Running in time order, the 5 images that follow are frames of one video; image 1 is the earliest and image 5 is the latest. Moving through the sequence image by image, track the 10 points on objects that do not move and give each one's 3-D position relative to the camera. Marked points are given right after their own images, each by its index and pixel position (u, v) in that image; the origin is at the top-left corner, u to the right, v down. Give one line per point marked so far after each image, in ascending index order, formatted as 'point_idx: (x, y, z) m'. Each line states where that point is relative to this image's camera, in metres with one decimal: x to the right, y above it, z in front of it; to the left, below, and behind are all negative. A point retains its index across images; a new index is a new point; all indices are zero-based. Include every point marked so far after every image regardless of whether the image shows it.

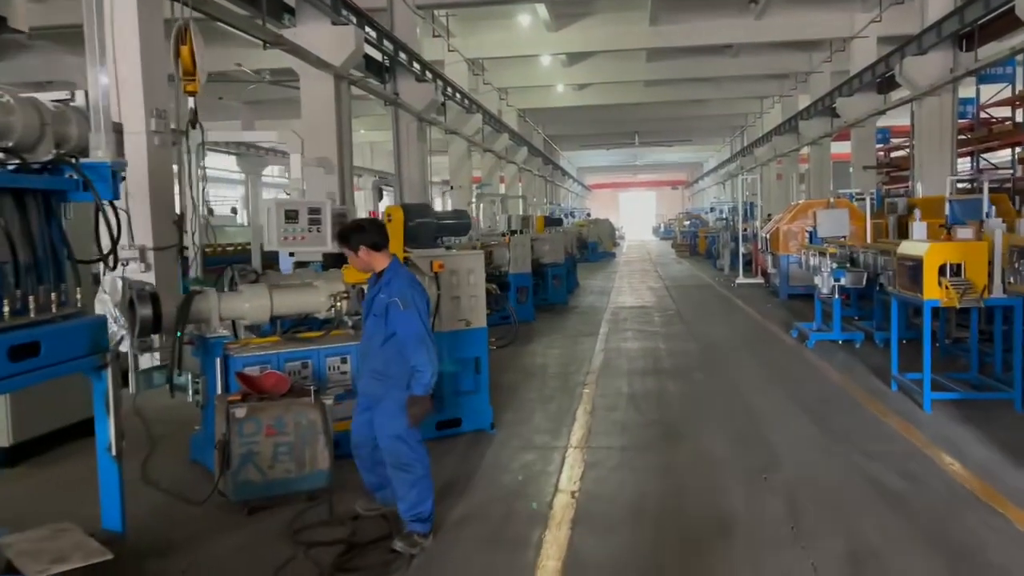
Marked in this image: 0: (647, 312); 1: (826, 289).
0: (+2.0, -0.4, +12.0) m
1: (+3.1, 0.0, +8.2) m
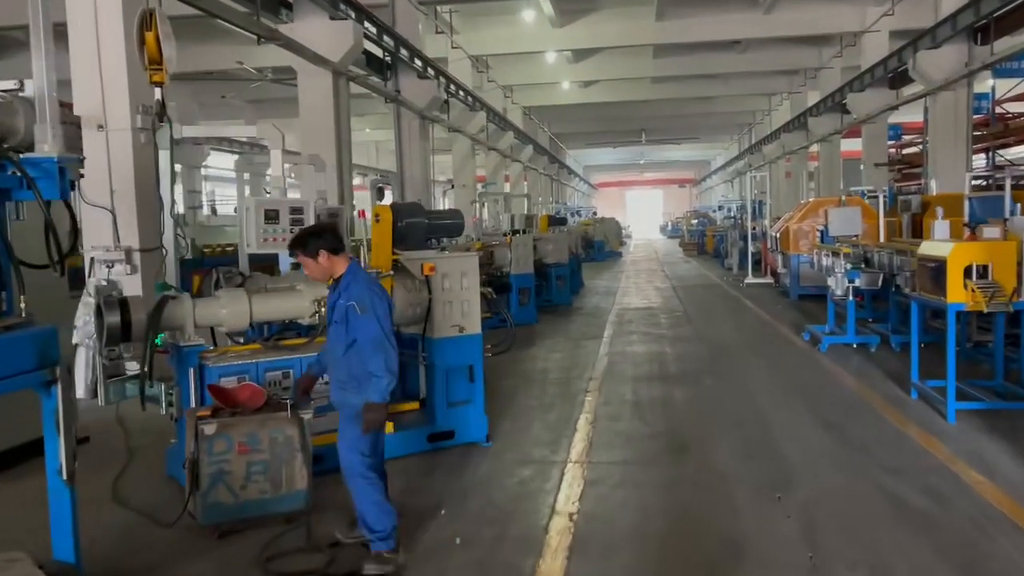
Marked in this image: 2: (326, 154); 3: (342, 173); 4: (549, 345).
0: (+2.0, -0.4, +11.6) m
1: (+3.1, 0.0, +7.9) m
2: (-2.0, +1.5, +9.2) m
3: (-1.8, +1.3, +9.4) m
4: (+0.4, -0.6, +8.9) m
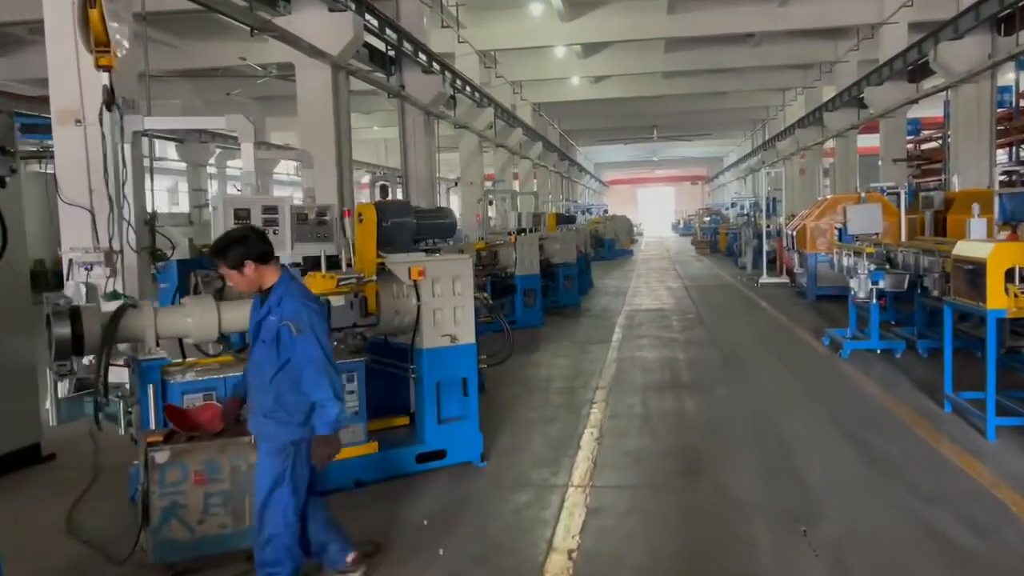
0: (+2.1, -0.4, +11.2) m
1: (+3.2, 0.0, +7.4) m
2: (-2.0, +1.5, +8.8) m
3: (-1.8, +1.3, +9.1) m
4: (+0.4, -0.6, +8.5) m
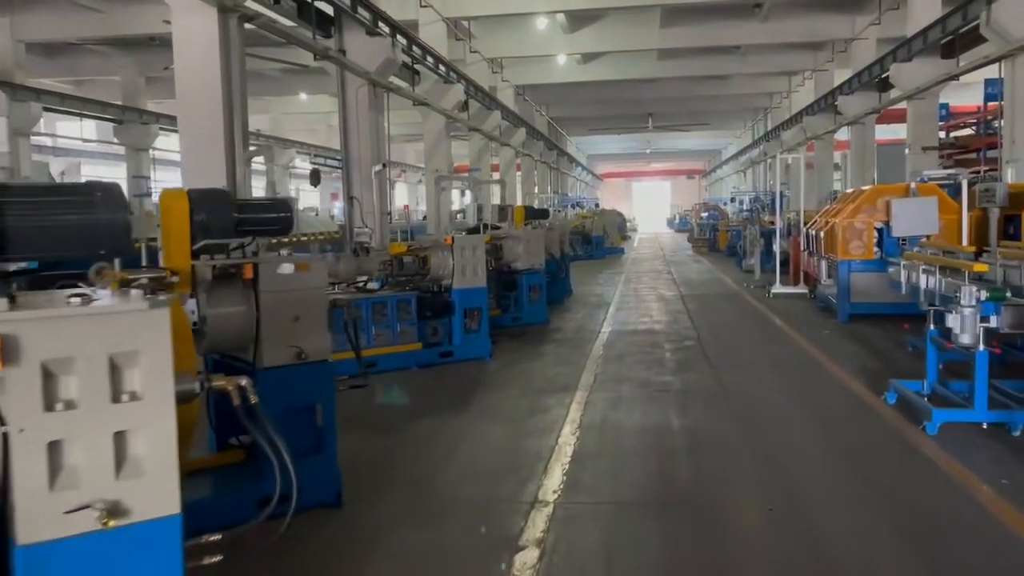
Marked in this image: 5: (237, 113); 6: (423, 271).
0: (+1.5, -0.6, +8.5) m
1: (+2.6, -0.3, +4.7) m
2: (-2.5, +1.3, +6.1) m
3: (-2.4, +1.1, +6.3) m
4: (-0.1, -0.8, +5.8) m
5: (-2.4, +1.4, +6.3) m
6: (-0.8, +0.2, +7.3) m
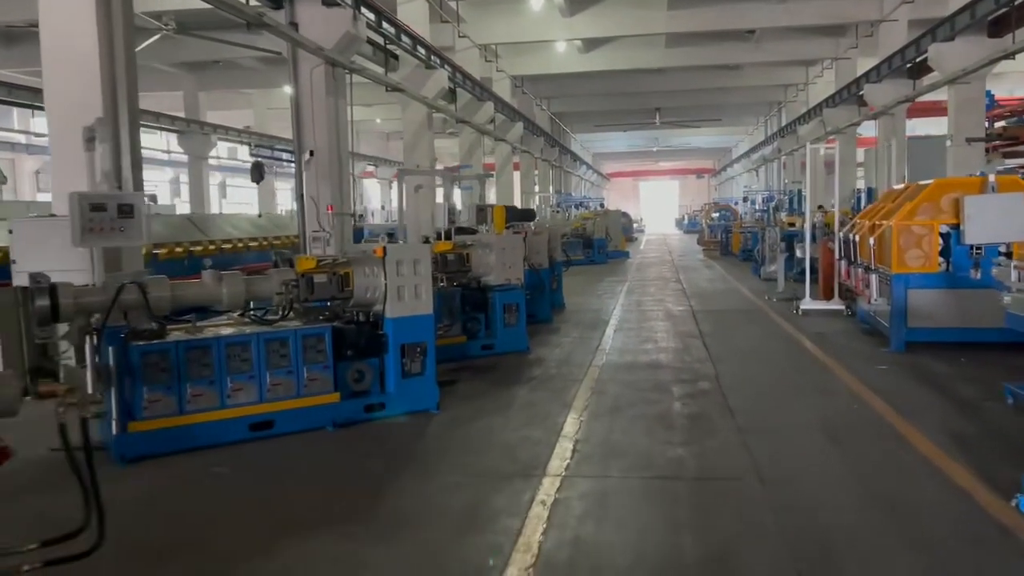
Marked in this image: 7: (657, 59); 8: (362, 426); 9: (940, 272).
0: (+1.2, -0.7, +6.5) m
1: (+2.2, -0.5, +2.7) m
2: (-2.9, +1.1, +4.2) m
3: (-2.7, +0.9, +4.4) m
4: (-0.5, -1.0, +3.8) m
5: (-2.7, +1.2, +4.3) m
6: (-1.1, 0.0, +5.4) m
7: (+3.2, +5.2, +17.9) m
8: (-1.0, -0.9, +5.4) m
9: (+3.9, +0.1, +7.6) m
